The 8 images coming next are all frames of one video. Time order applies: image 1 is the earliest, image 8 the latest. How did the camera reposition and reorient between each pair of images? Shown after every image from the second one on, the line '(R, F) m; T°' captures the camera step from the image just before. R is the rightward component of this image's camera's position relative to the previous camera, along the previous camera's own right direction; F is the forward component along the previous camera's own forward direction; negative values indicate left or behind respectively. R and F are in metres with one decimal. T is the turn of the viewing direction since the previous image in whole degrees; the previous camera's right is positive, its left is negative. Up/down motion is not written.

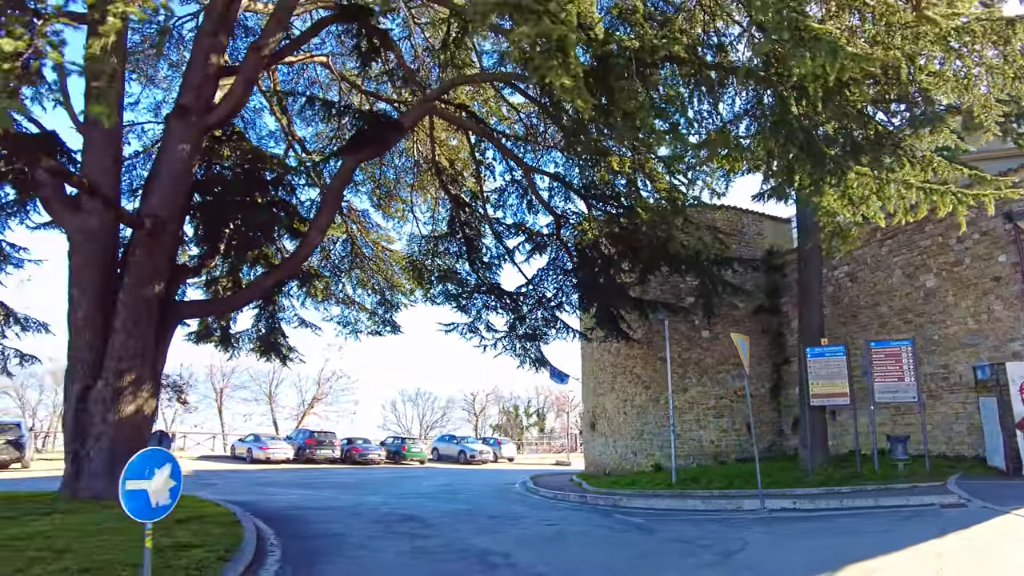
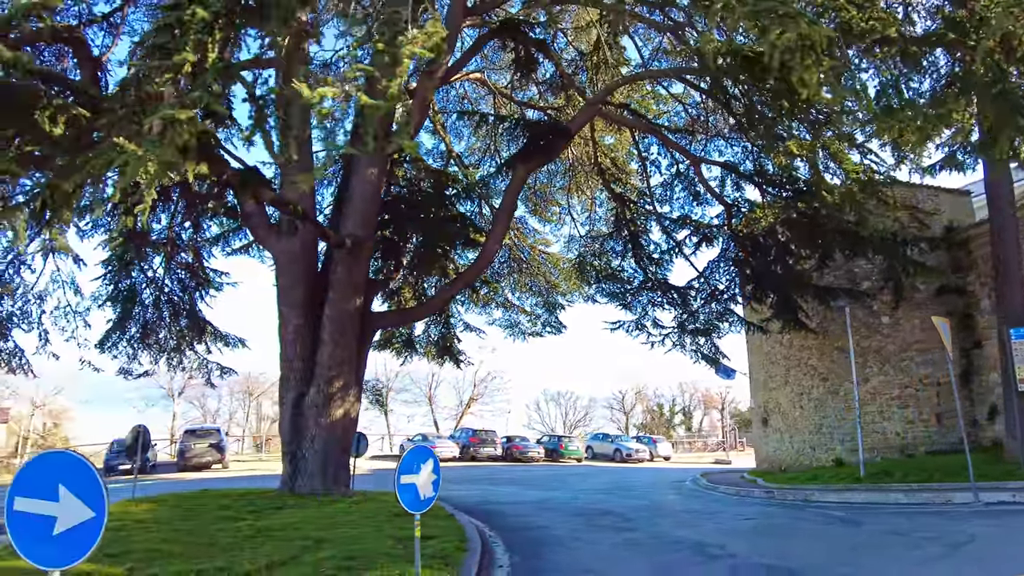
(-0.5, -0.2) m; -10°
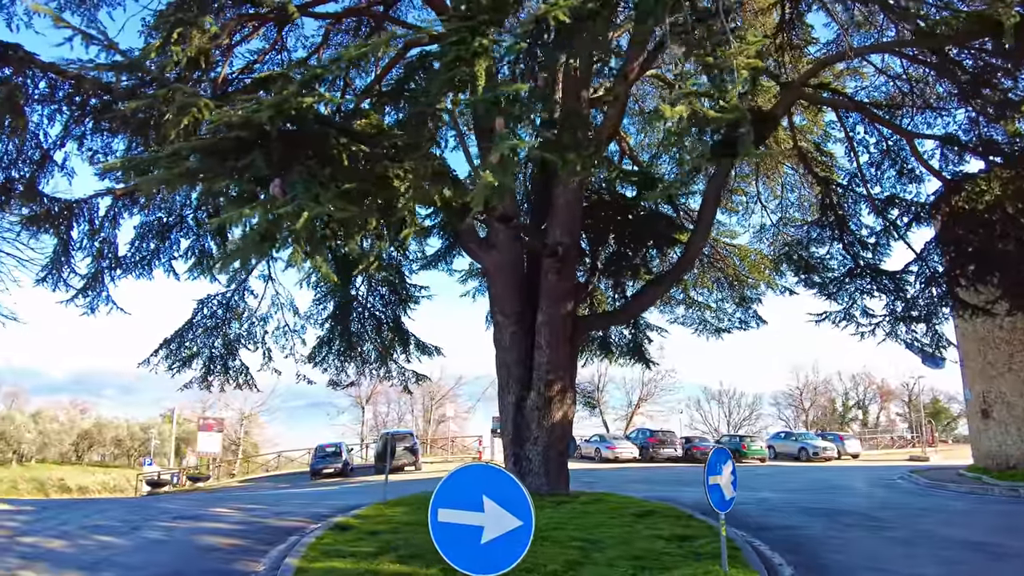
(-0.8, -0.1) m; -11°
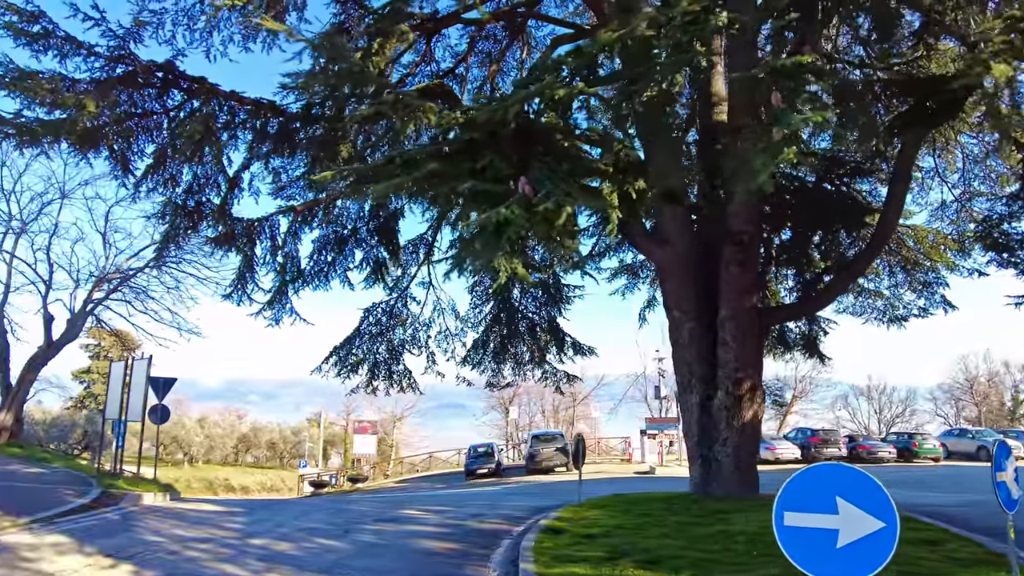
(-0.7, +0.1) m; -9°
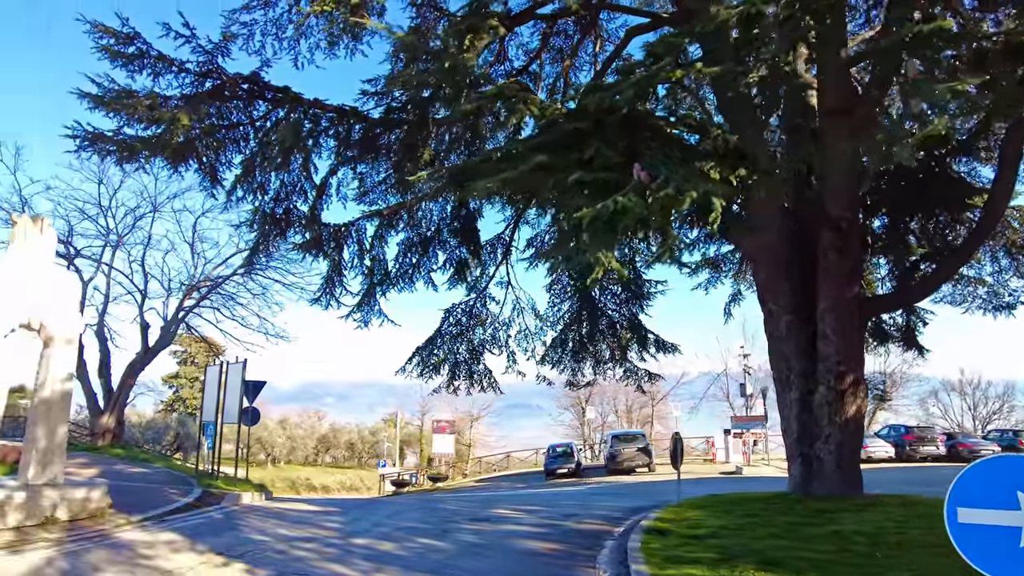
(-0.3, +0.1) m; -5°
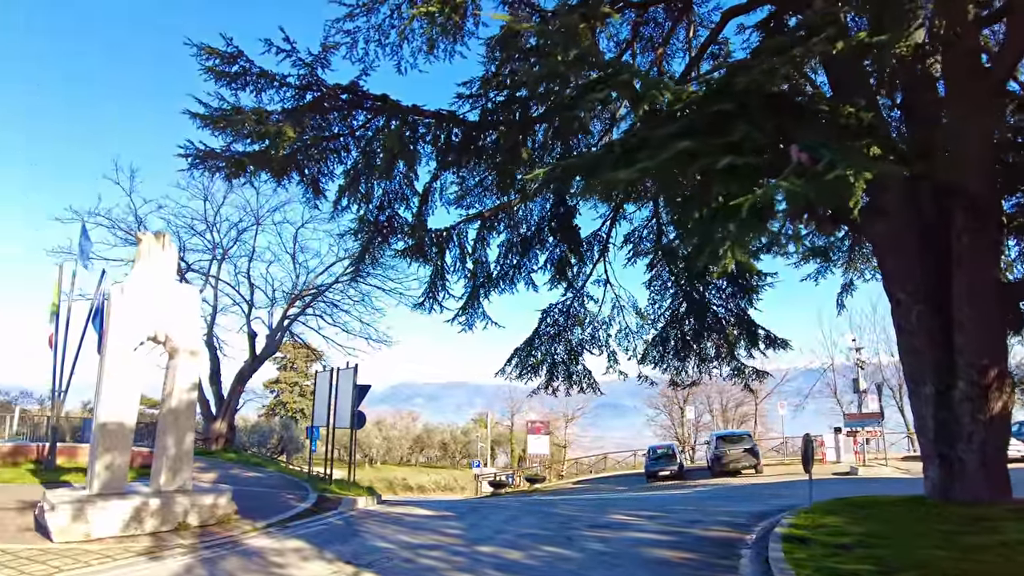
(-0.3, +0.2) m; -6°
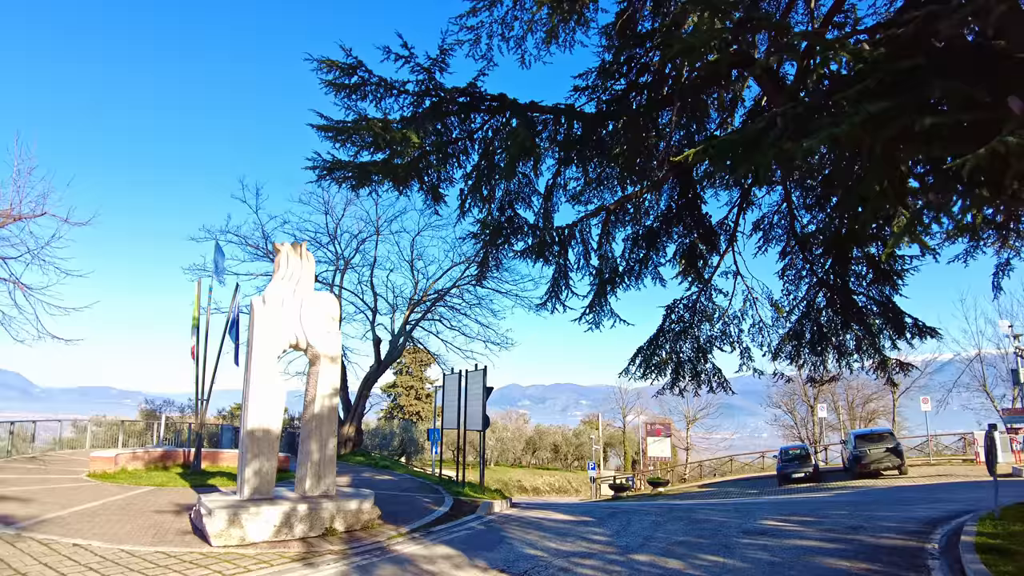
(-0.4, +0.3) m; -8°
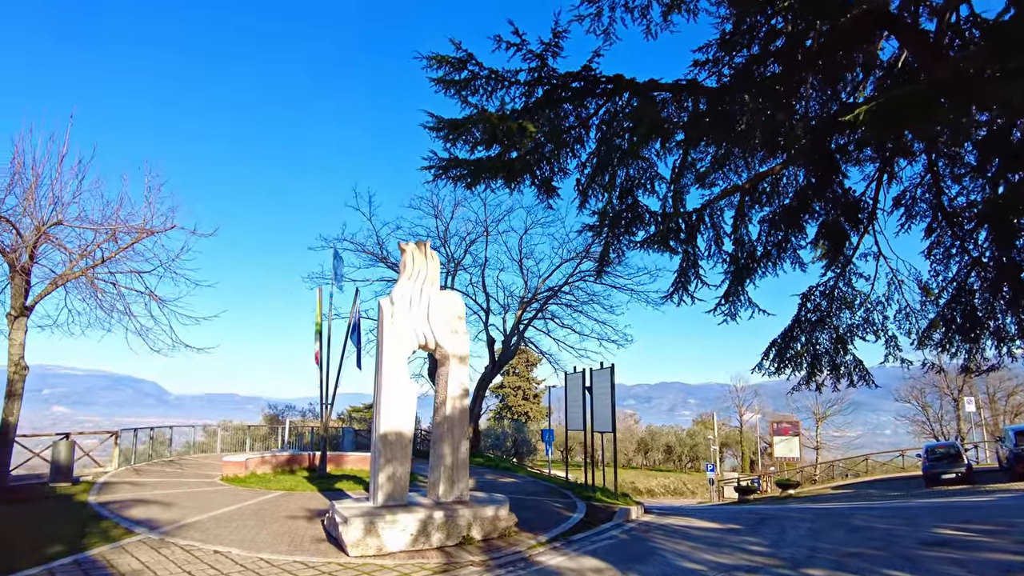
(-0.4, +0.6) m; -8°
